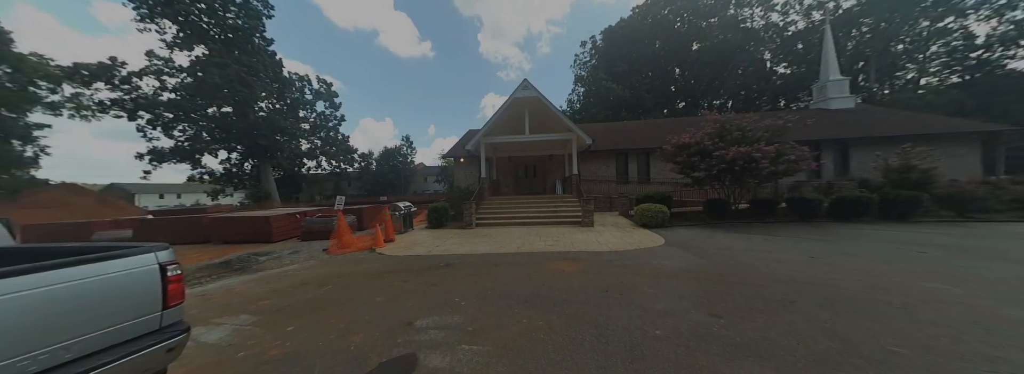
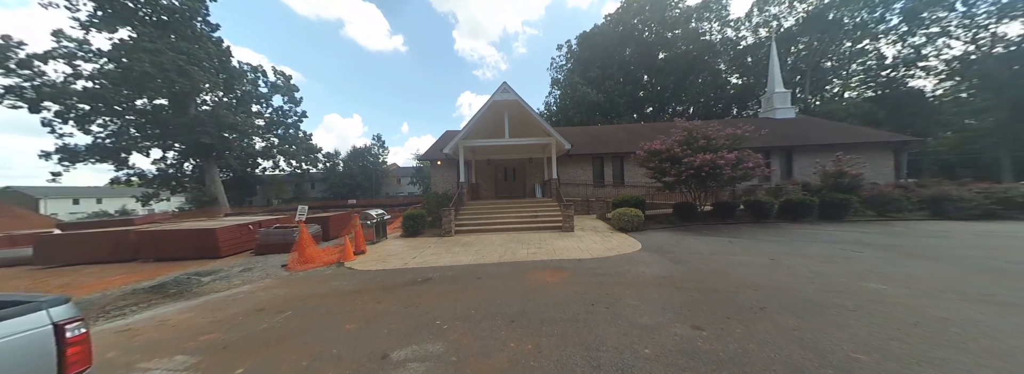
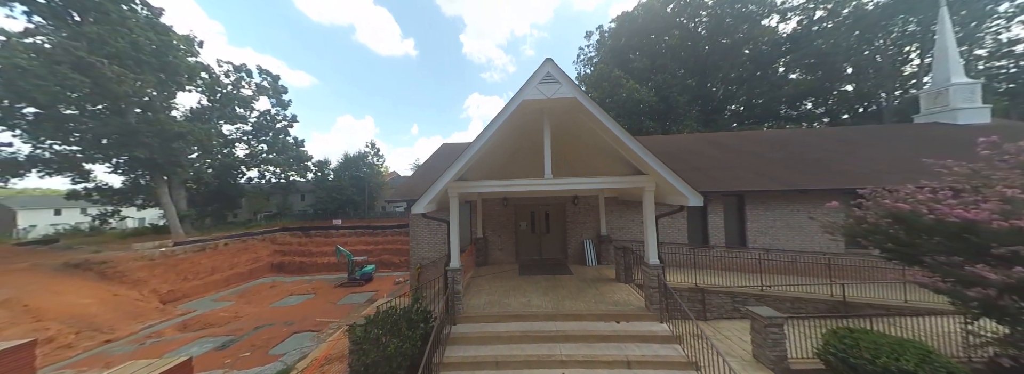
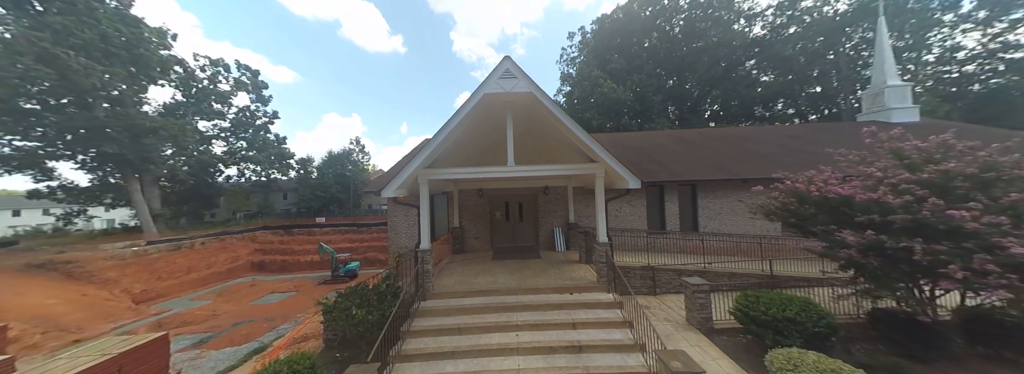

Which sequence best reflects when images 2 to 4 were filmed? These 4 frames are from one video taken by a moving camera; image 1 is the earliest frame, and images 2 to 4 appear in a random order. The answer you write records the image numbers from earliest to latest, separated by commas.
2, 4, 3
